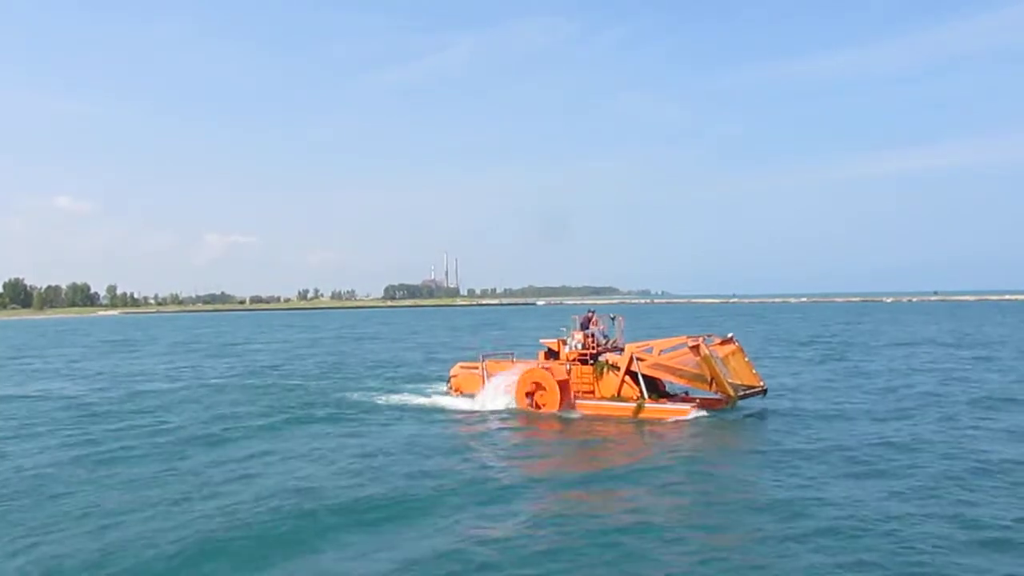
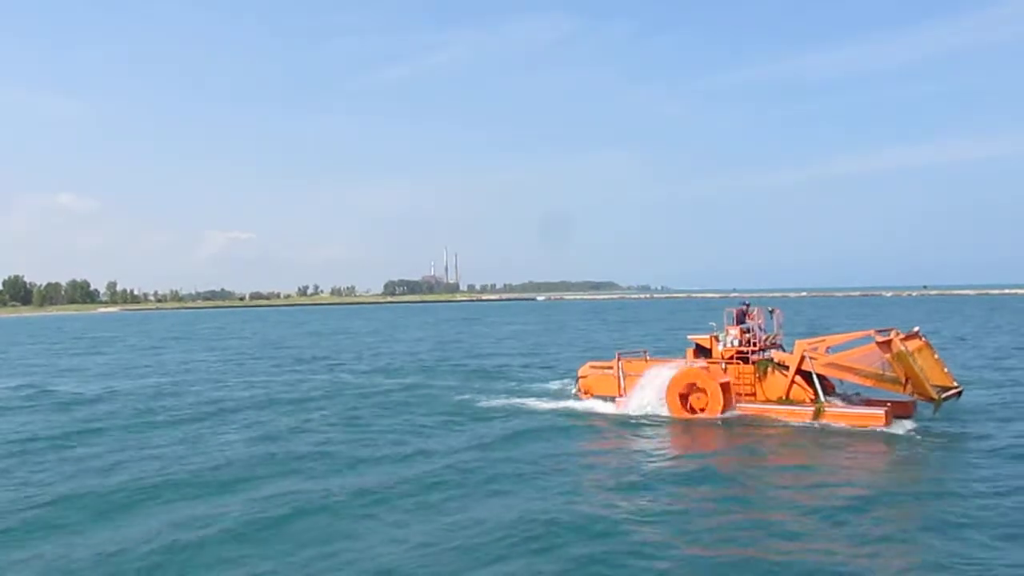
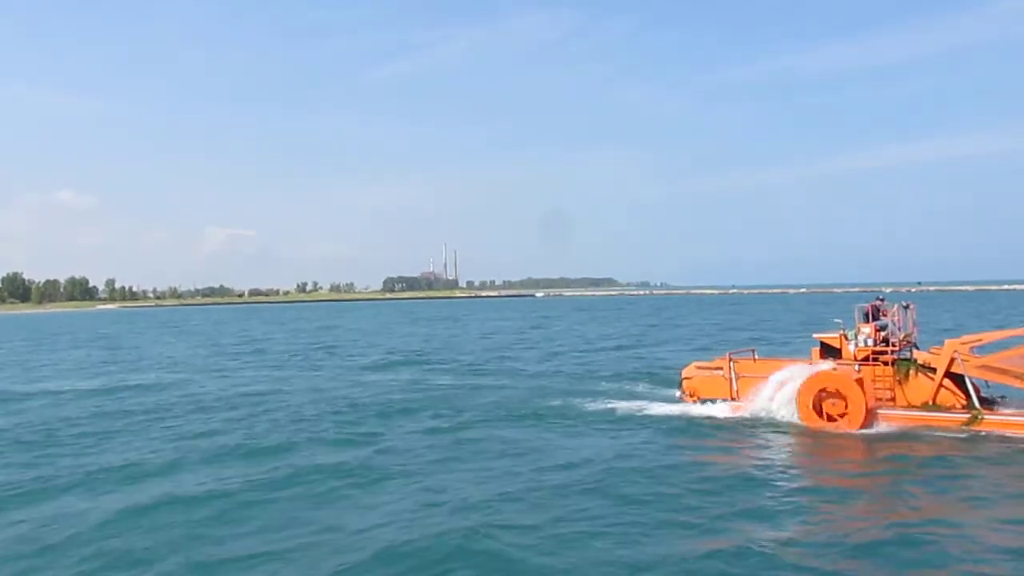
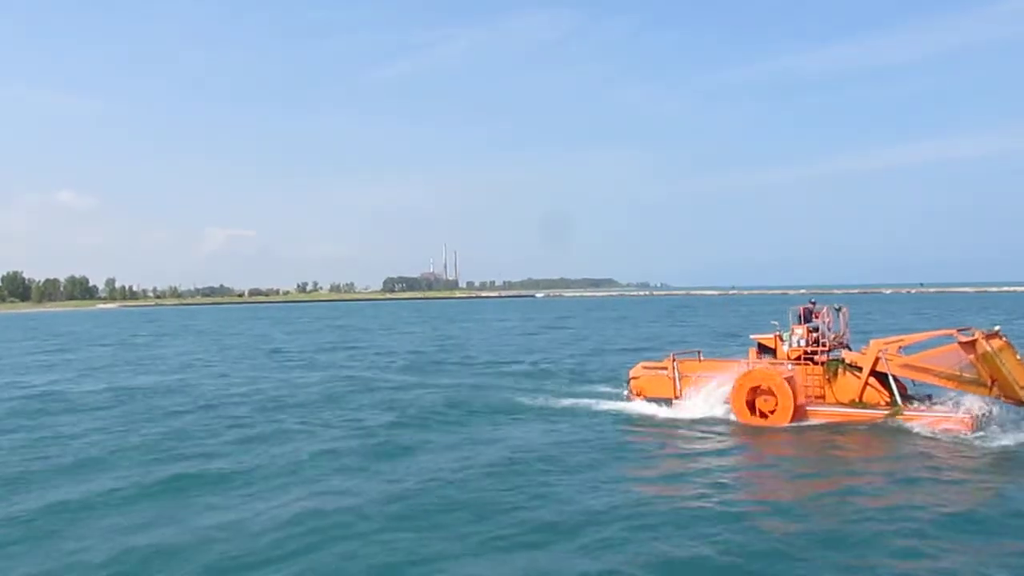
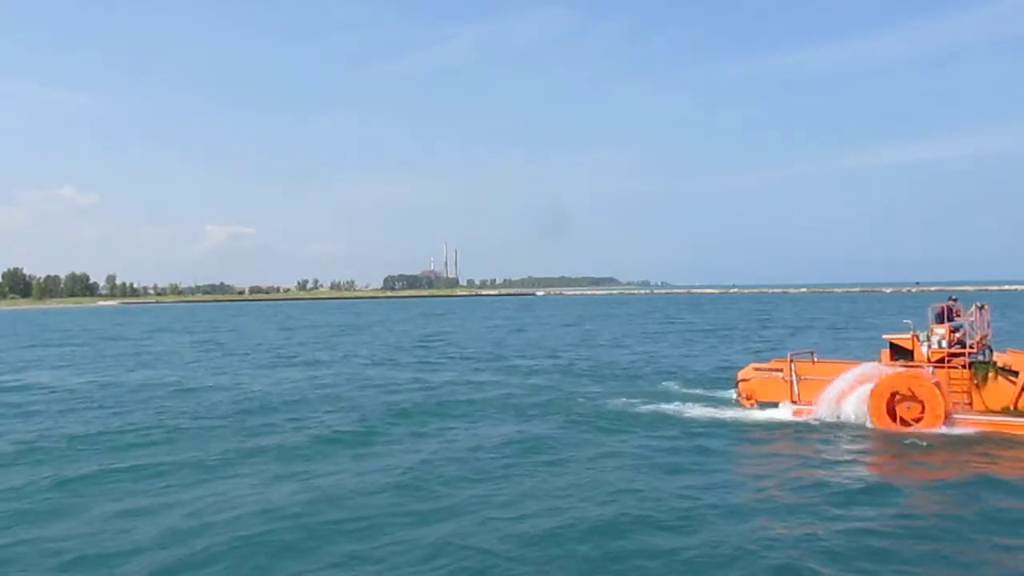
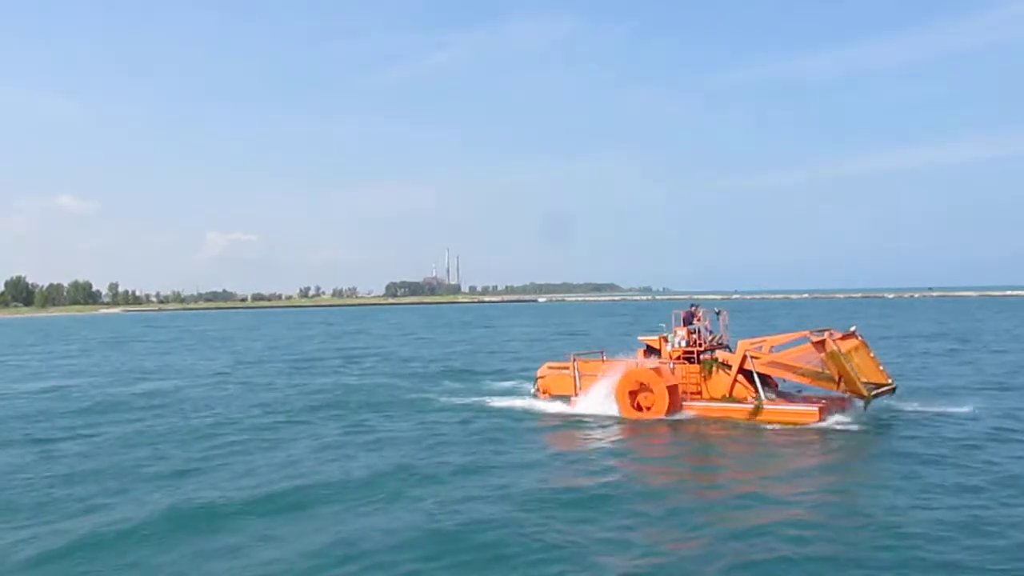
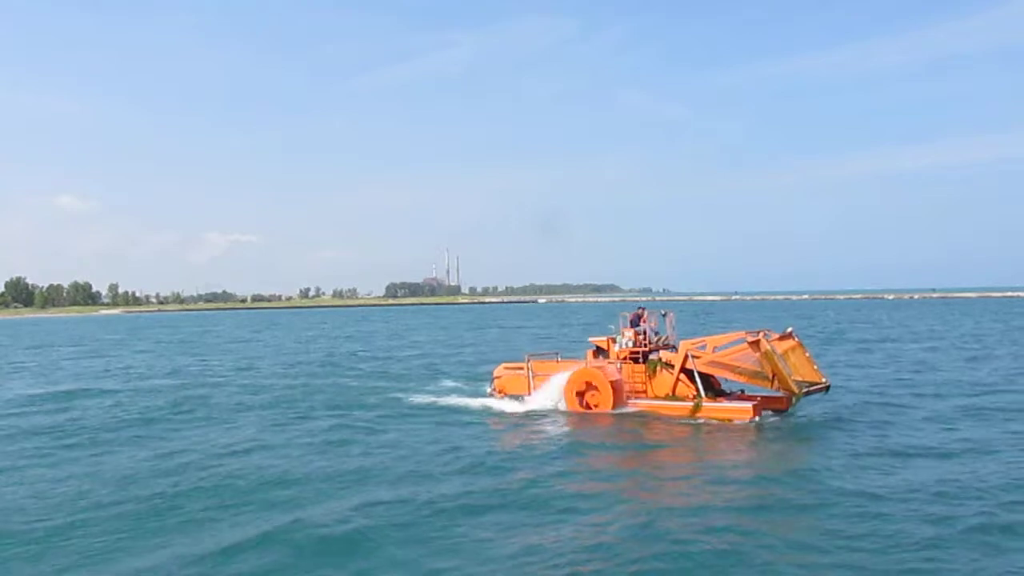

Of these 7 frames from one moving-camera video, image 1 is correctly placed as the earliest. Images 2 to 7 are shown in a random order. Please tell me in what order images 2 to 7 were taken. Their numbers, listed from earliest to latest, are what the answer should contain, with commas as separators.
7, 6, 2, 4, 3, 5
